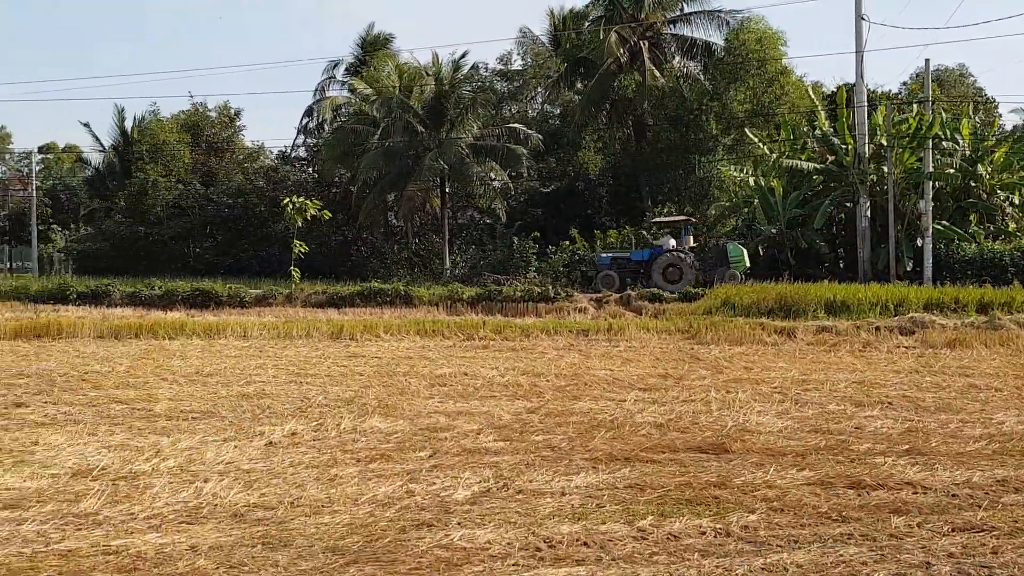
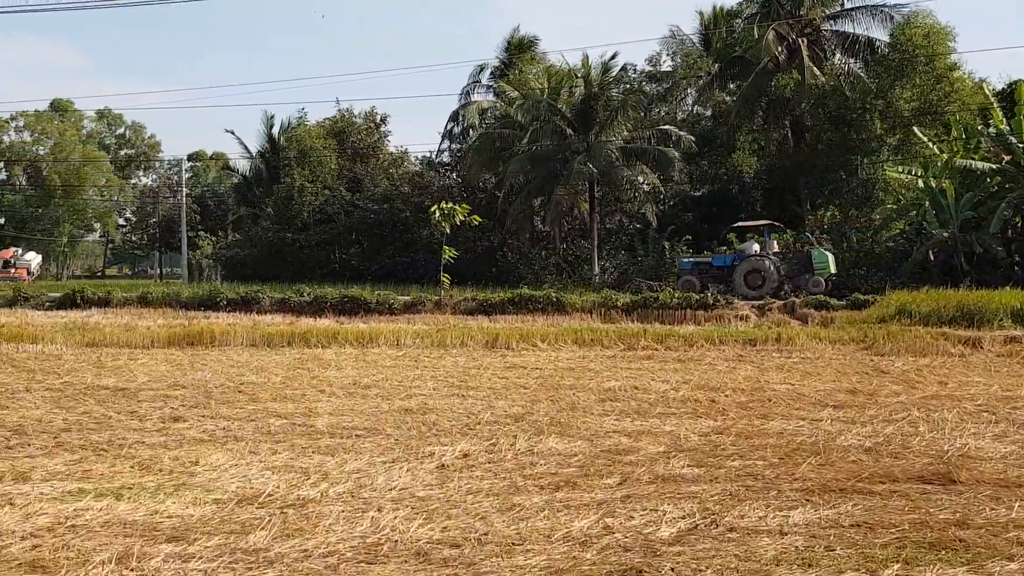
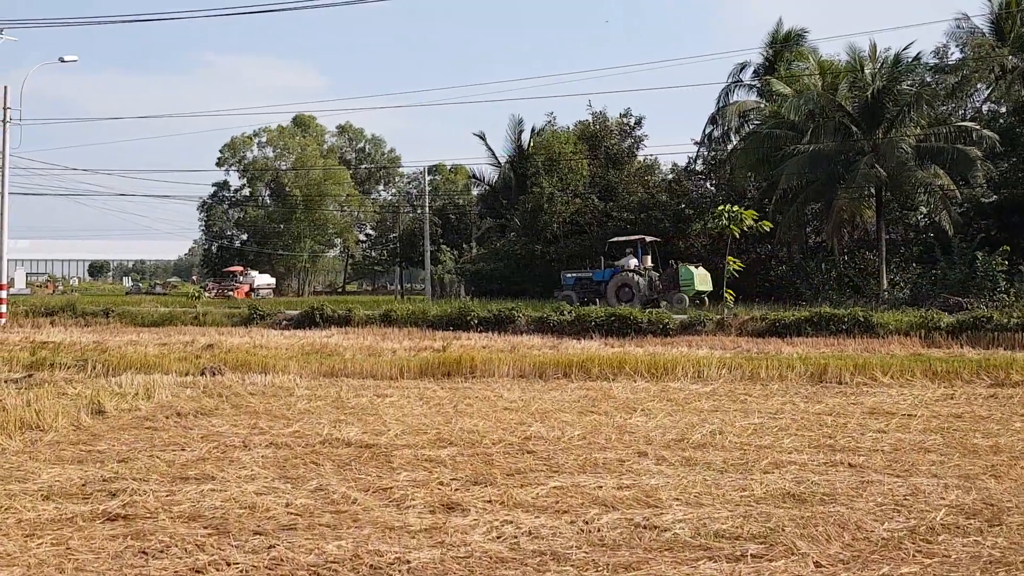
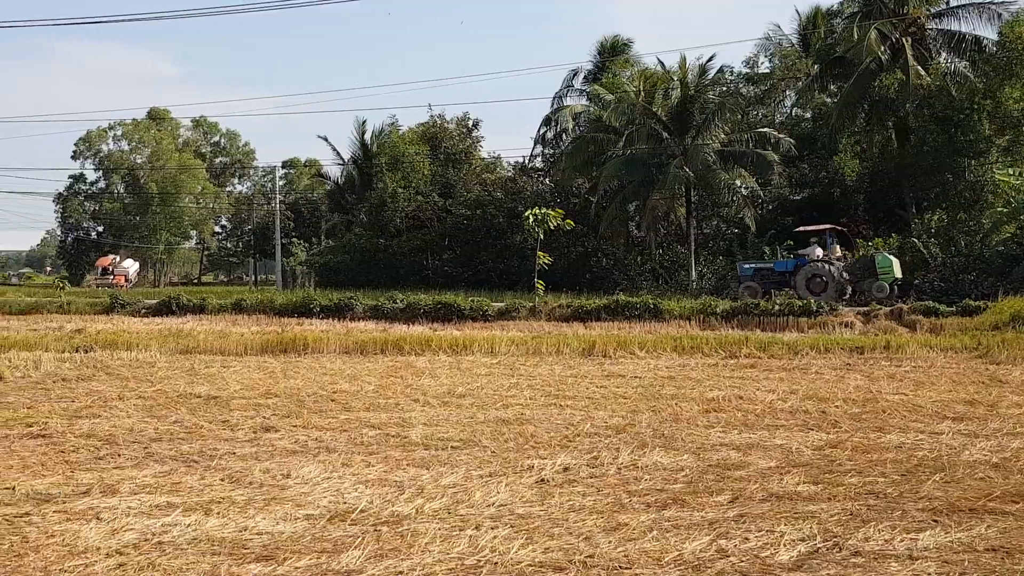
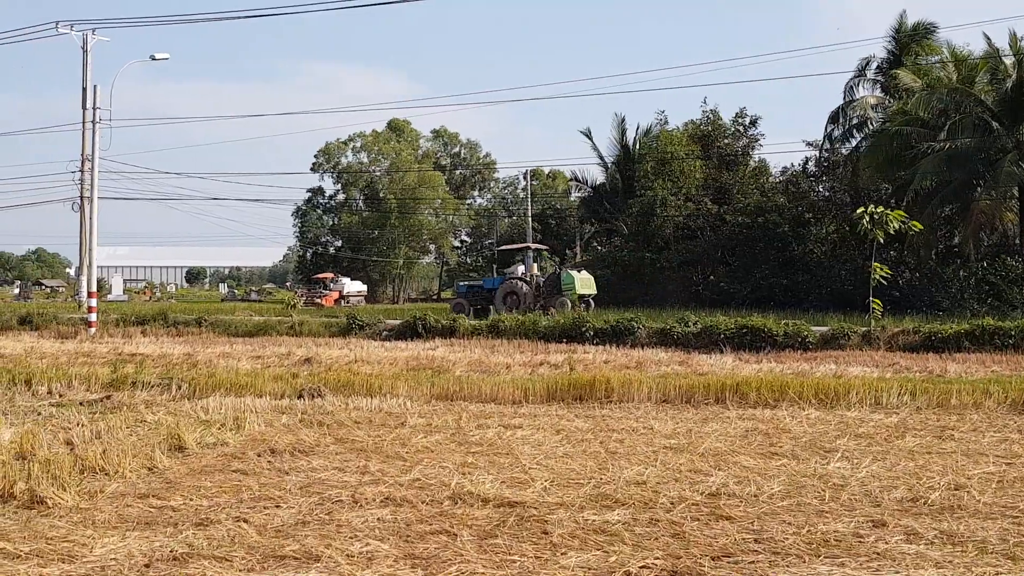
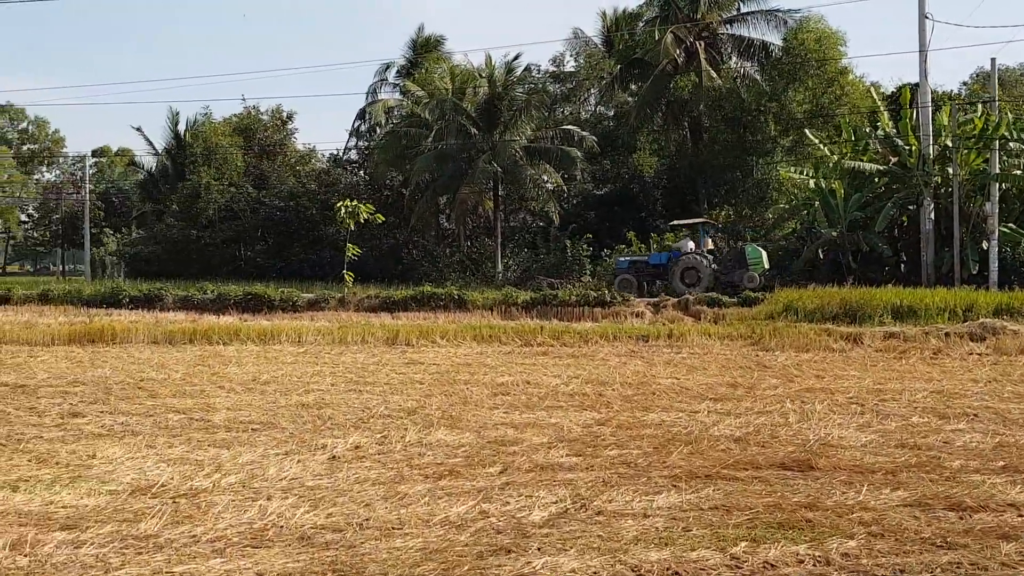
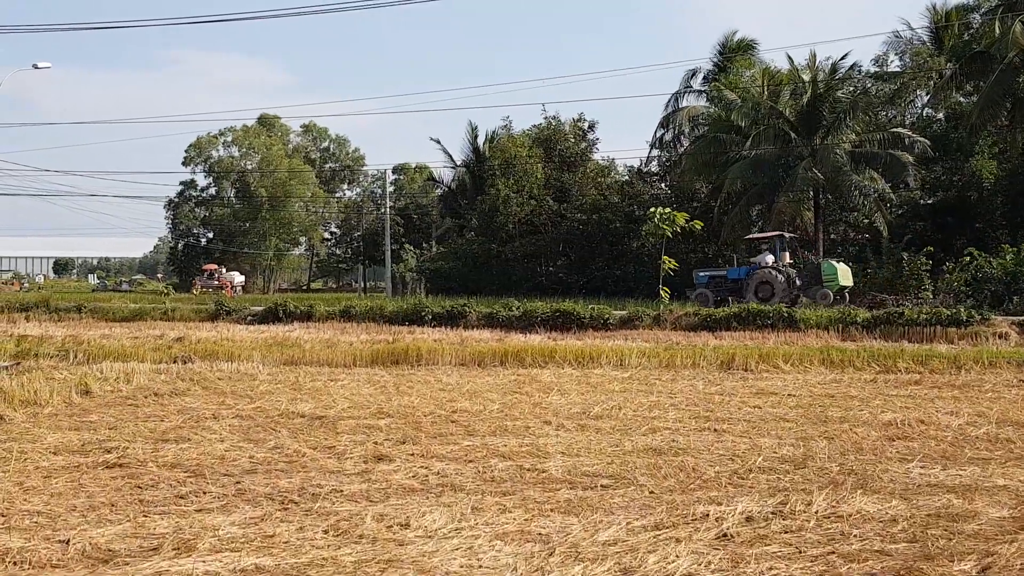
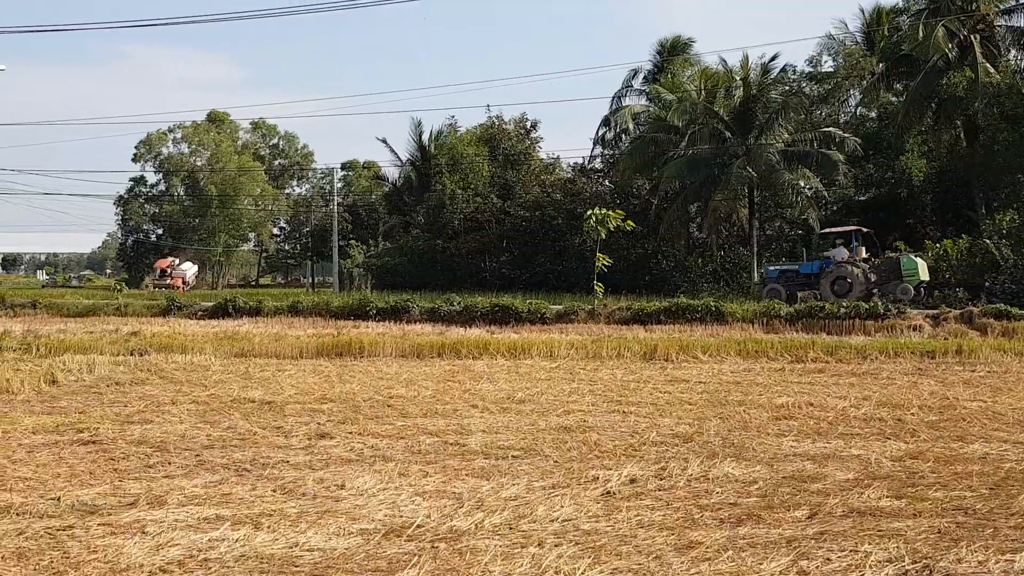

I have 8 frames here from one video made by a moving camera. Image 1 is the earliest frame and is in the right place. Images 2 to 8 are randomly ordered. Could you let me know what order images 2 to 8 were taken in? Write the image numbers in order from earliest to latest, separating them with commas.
6, 2, 4, 8, 7, 3, 5
